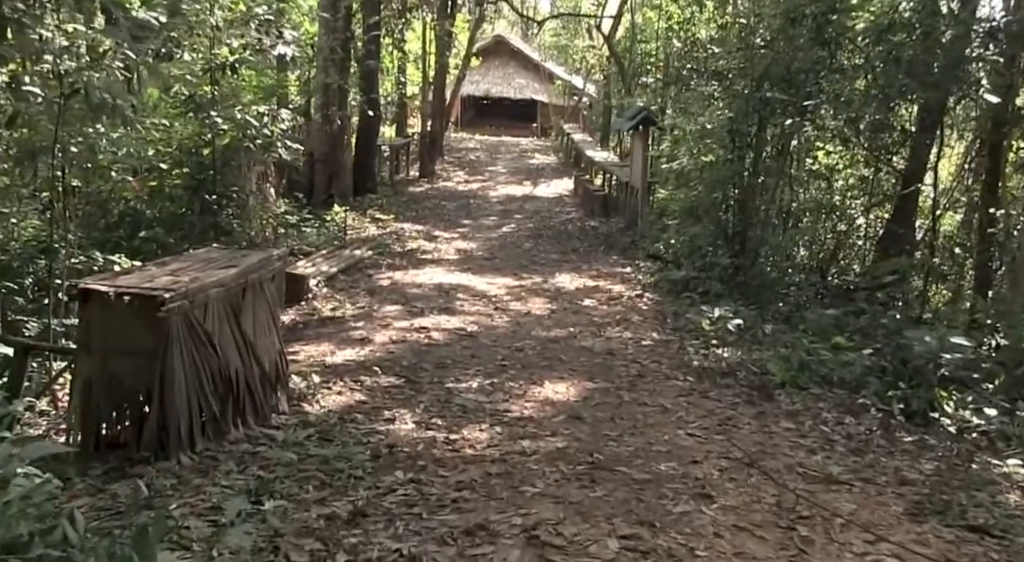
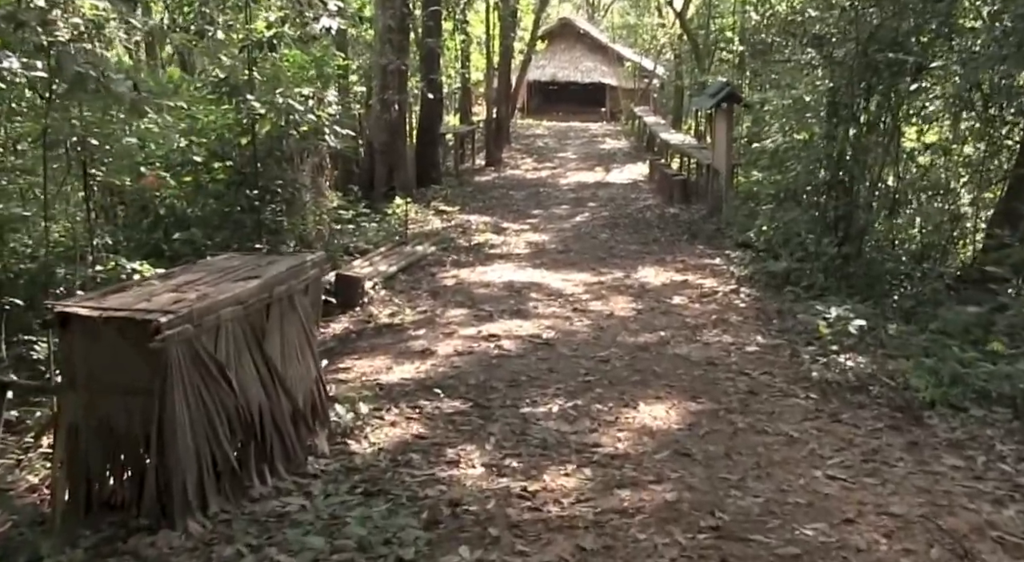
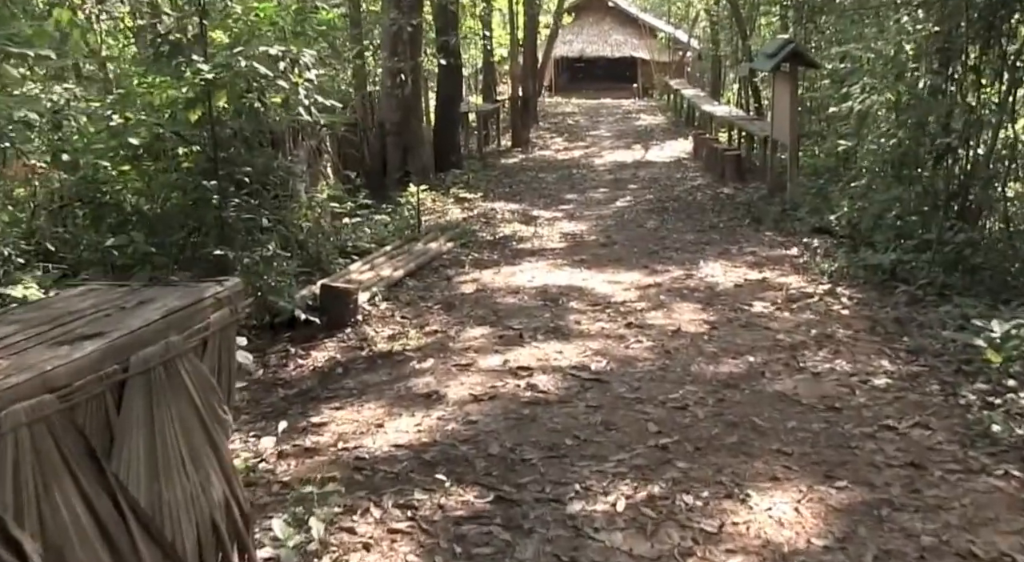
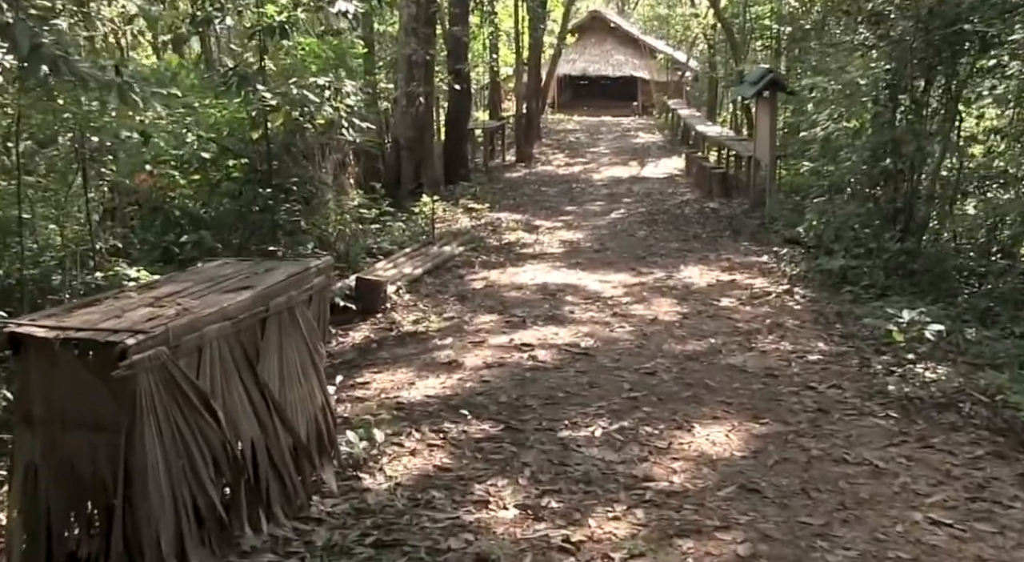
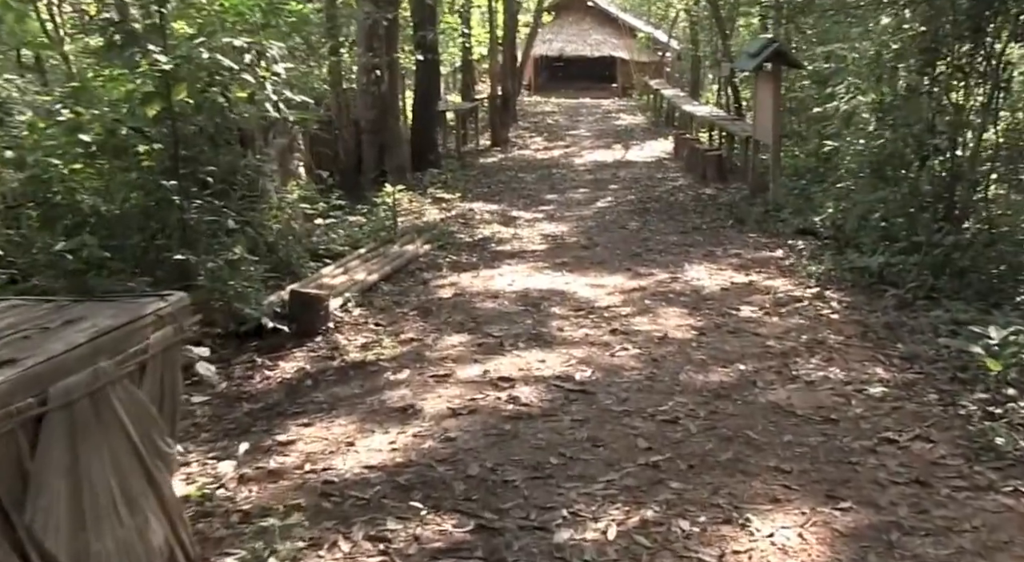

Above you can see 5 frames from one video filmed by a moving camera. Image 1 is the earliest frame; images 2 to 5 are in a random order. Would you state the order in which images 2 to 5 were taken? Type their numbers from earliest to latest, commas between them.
2, 4, 3, 5
